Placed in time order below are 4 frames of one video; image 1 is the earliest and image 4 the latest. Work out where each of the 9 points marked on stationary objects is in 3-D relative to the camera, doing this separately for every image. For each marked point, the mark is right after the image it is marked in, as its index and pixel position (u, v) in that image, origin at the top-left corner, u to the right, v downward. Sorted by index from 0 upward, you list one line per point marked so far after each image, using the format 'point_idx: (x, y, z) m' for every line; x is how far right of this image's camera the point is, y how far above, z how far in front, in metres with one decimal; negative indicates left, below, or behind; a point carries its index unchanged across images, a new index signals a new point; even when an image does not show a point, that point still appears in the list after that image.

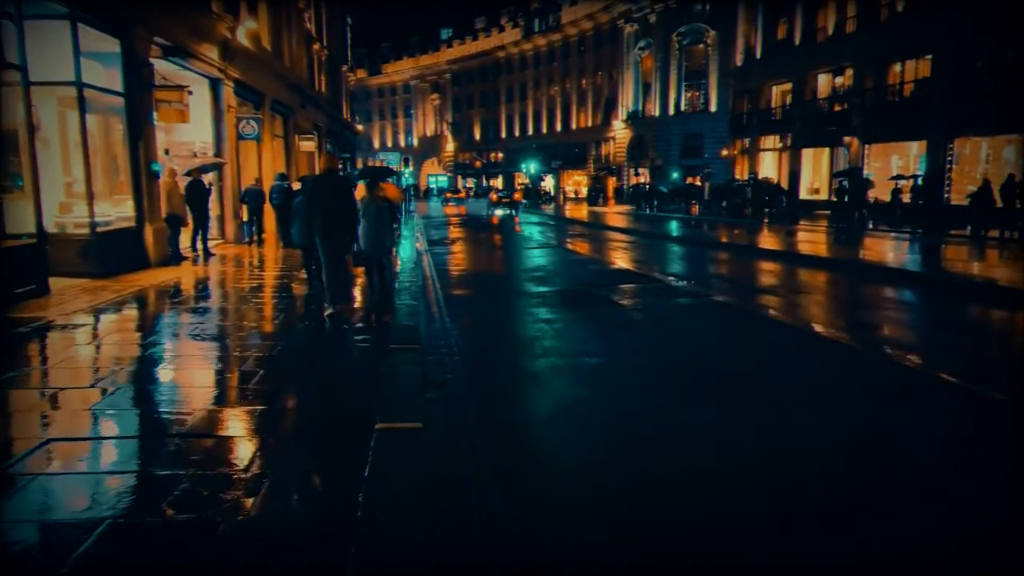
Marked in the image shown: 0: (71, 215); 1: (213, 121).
0: (-6.9, +1.1, +11.6) m
1: (-7.3, +4.1, +18.4) m
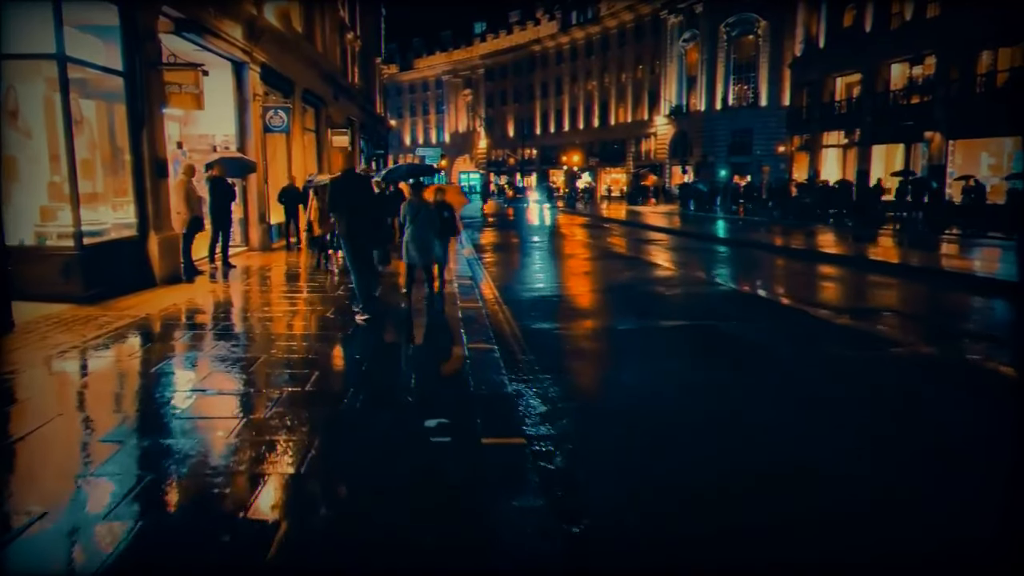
0: (-5.9, +0.8, +9.8) m
1: (-6.0, +3.9, +16.5) m
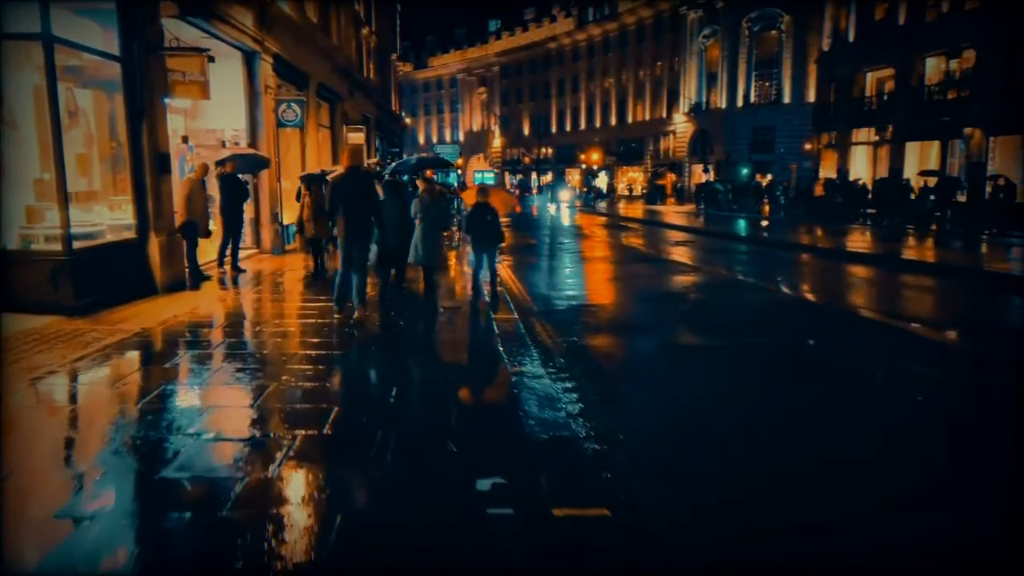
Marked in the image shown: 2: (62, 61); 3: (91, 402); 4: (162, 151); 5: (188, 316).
0: (-5.5, +0.8, +9.0) m
1: (-5.5, +3.8, +15.8) m
2: (-5.2, +2.6, +9.0) m
3: (-3.4, -0.9, +6.0) m
4: (-4.9, +2.0, +10.8) m
5: (-3.9, -0.3, +9.0) m
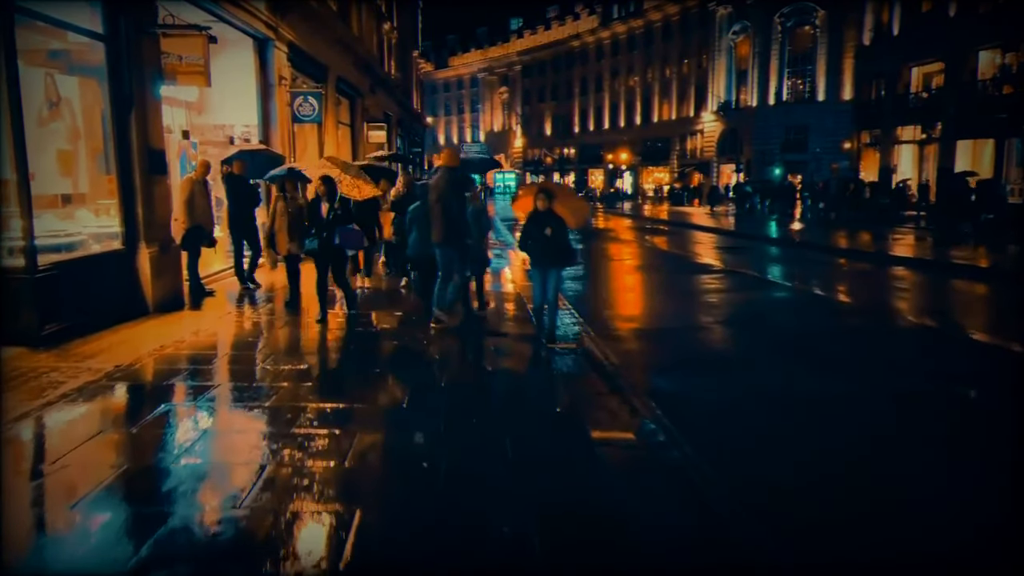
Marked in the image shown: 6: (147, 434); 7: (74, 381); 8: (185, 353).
0: (-5.0, +0.6, +7.9) m
1: (-4.8, +3.6, +14.6) m
2: (-4.7, +2.5, +7.8) m
3: (-3.0, -1.1, +4.8) m
4: (-4.4, +1.8, +9.7) m
5: (-3.4, -0.5, +7.9) m
6: (-2.7, -0.9, +5.5) m
7: (-3.7, -0.7, +6.4) m
8: (-3.3, -0.6, +7.4) m
